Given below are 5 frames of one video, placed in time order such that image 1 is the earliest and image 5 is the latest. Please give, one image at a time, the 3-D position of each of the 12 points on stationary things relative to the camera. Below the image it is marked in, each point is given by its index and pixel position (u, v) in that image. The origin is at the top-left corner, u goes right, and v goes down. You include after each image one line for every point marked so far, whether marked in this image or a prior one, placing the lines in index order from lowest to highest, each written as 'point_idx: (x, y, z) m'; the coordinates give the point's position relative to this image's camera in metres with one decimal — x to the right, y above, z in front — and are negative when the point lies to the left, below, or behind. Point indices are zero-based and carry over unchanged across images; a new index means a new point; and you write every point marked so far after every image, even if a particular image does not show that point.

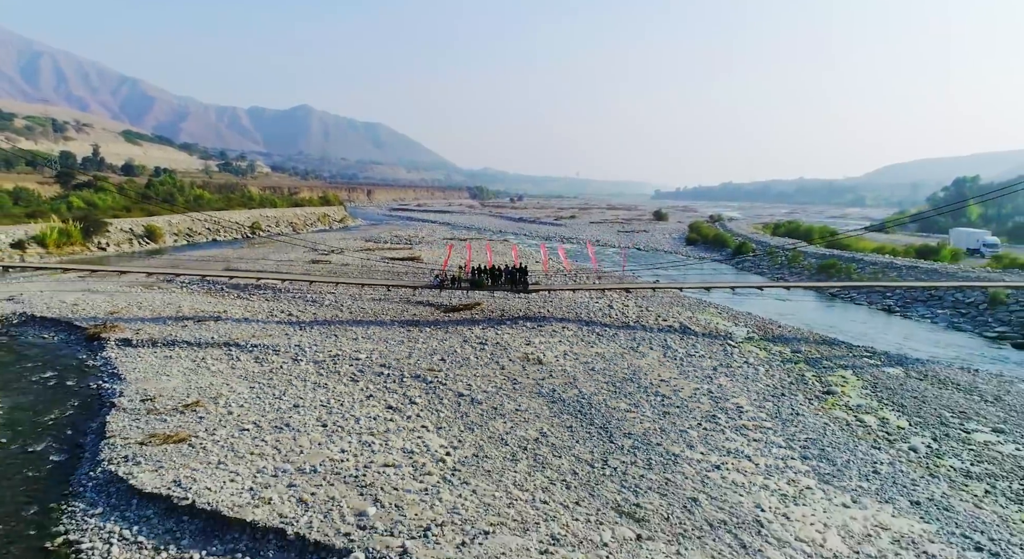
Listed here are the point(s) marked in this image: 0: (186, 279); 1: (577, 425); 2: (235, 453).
0: (-8.5, 0.0, +15.0) m
1: (+0.7, -1.5, +5.8) m
2: (-2.5, -1.6, +5.2) m
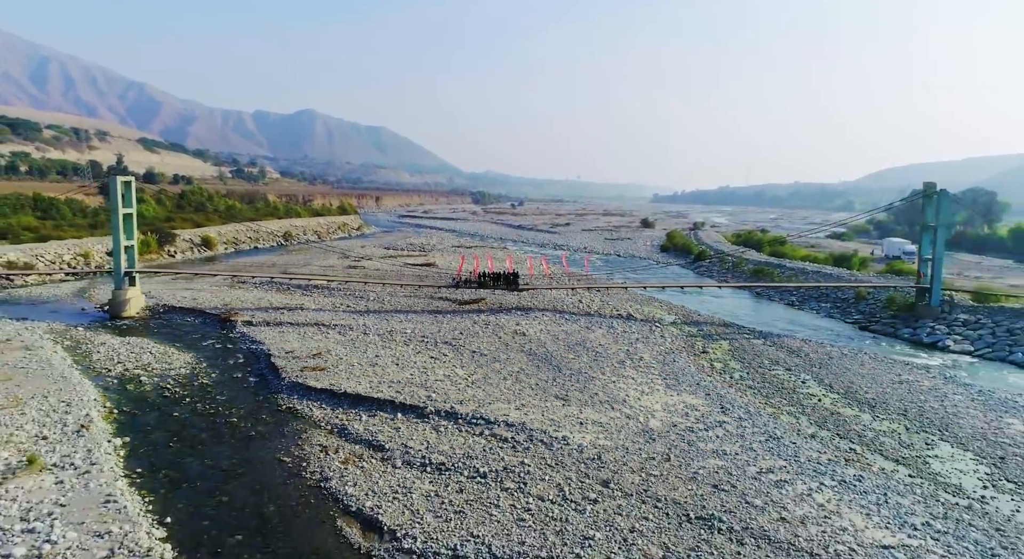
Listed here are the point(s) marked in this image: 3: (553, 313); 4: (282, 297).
0: (-8.6, 0.0, +19.4) m
1: (+0.6, -1.5, +10.2) m
2: (-2.6, -1.6, +9.6) m
3: (+1.0, -0.8, +14.5) m
4: (-6.5, -0.5, +16.5) m
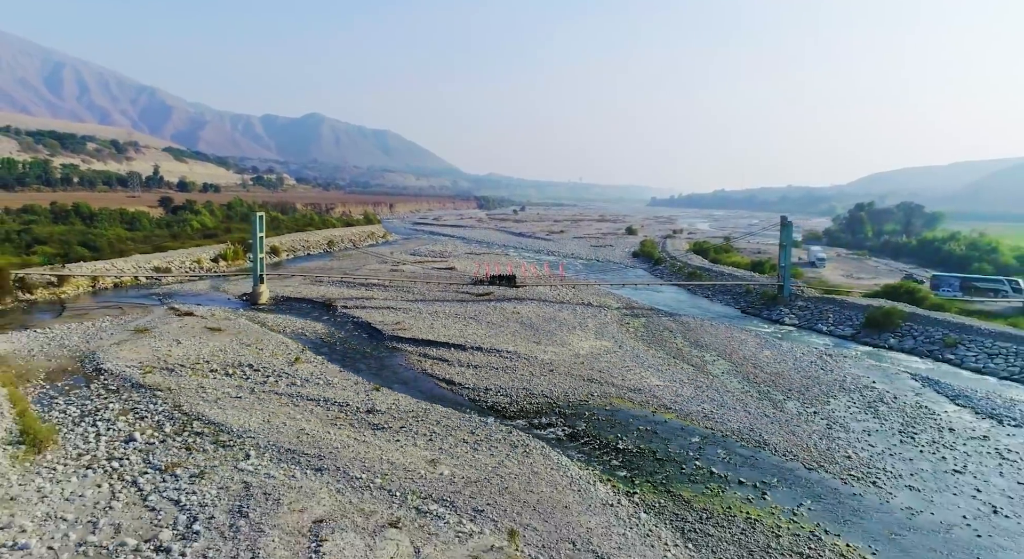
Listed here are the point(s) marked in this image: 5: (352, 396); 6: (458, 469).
0: (-8.6, 0.0, +26.9) m
1: (+0.5, -1.5, +17.7) m
2: (-2.7, -1.6, +17.2) m
3: (+1.0, -0.8, +22.1) m
4: (-6.5, -0.5, +24.1) m
5: (-3.2, -2.3, +11.5) m
6: (-0.8, -2.8, +8.5) m
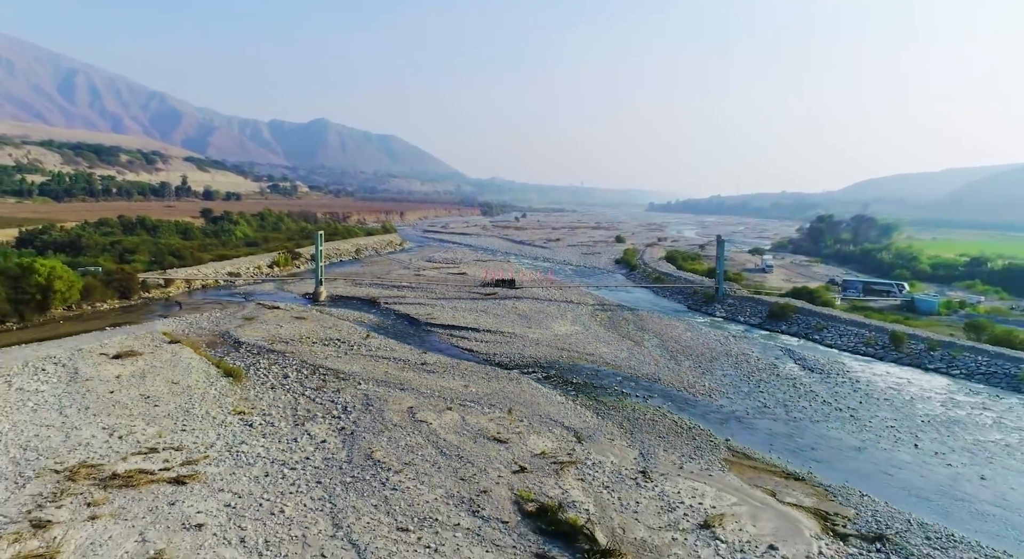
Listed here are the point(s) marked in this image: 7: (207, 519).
0: (-8.6, -0.2, +33.7) m
1: (+0.5, -1.6, +24.4) m
2: (-2.7, -1.7, +23.9) m
3: (+1.0, -1.0, +28.8) m
4: (-6.5, -0.6, +30.8) m
5: (-3.2, -2.4, +18.2) m
6: (-0.8, -2.9, +15.2) m
7: (-4.6, -3.6, +8.8) m
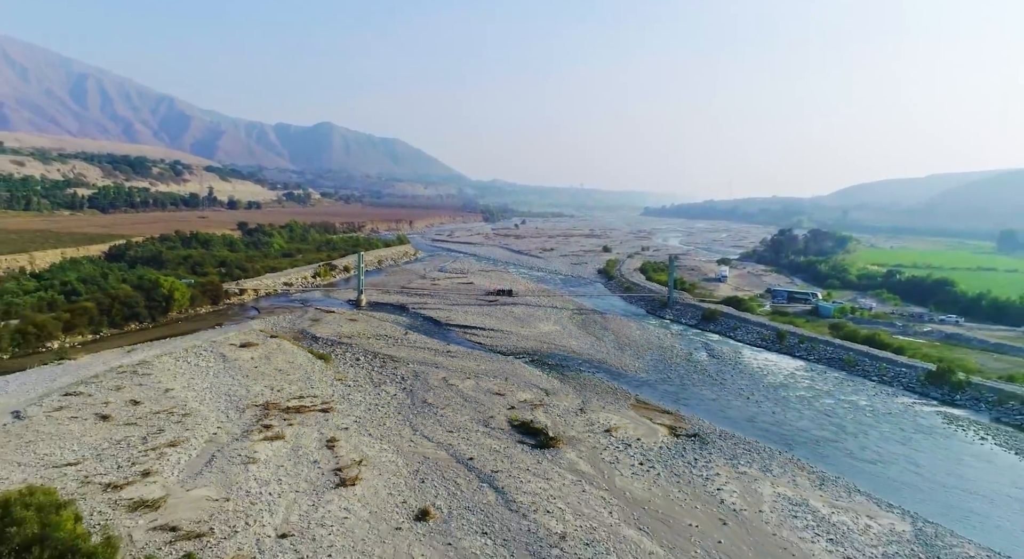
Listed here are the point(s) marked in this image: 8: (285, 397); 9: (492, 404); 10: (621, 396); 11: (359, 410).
0: (-8.7, -0.8, +41.8) m
1: (+0.4, -2.3, +32.5) m
2: (-2.8, -2.3, +31.9) m
3: (+0.9, -1.6, +36.8) m
4: (-6.6, -1.3, +38.9) m
5: (-3.4, -3.1, +26.3) m
6: (-1.0, -3.5, +23.3) m
7: (-4.8, -4.3, +16.9) m
8: (-7.5, -3.9, +18.9) m
9: (-0.7, -4.1, +19.0) m
10: (+3.7, -4.0, +19.9) m
11: (-4.8, -4.1, +18.1) m
